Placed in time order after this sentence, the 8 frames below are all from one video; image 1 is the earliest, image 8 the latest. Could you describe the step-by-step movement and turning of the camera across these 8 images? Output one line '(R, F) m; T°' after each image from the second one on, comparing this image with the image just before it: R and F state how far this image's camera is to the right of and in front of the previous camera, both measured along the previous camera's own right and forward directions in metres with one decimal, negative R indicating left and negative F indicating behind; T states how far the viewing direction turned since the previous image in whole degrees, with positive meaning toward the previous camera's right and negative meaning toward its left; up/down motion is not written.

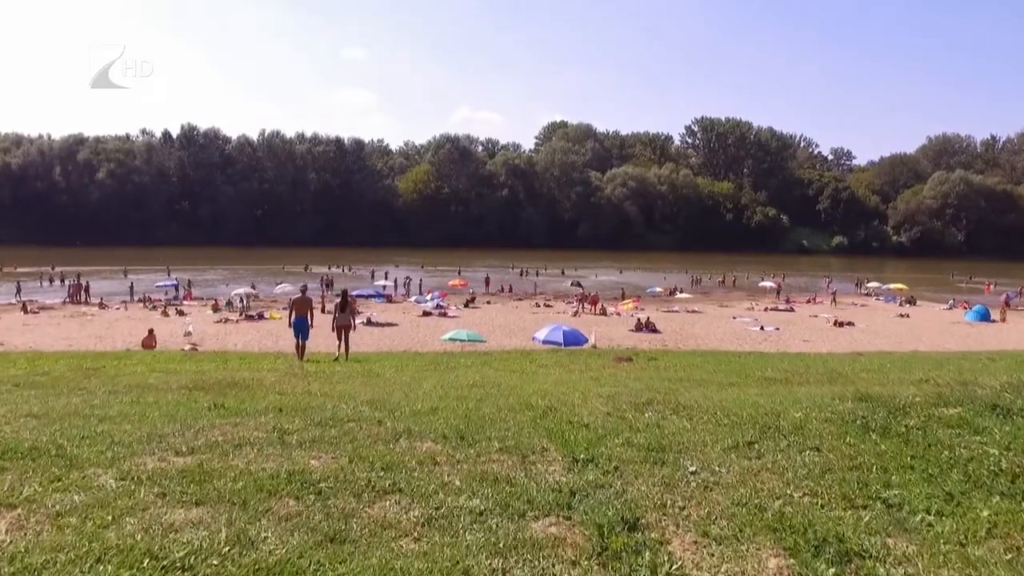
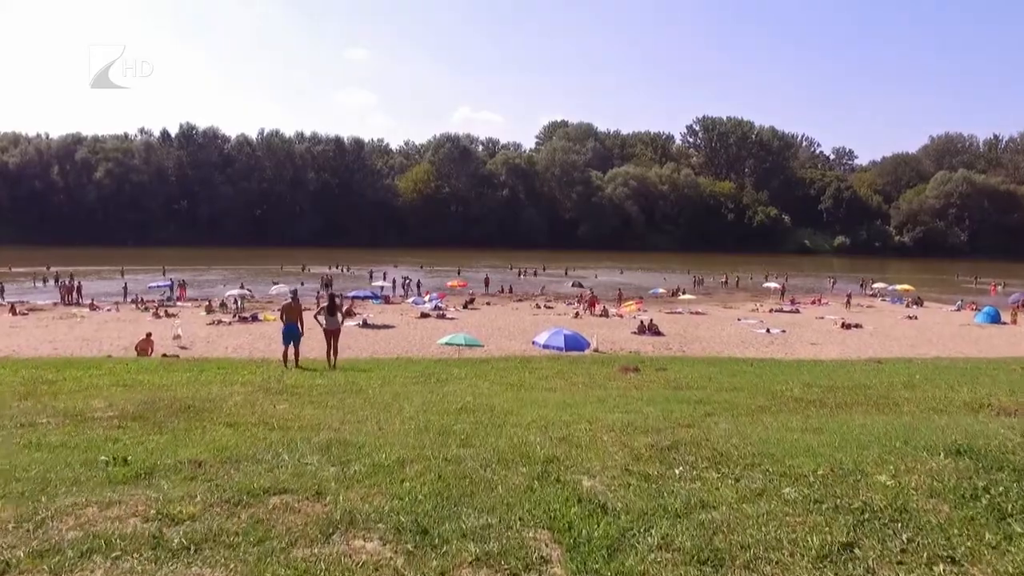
(0.0, +0.9) m; 0°
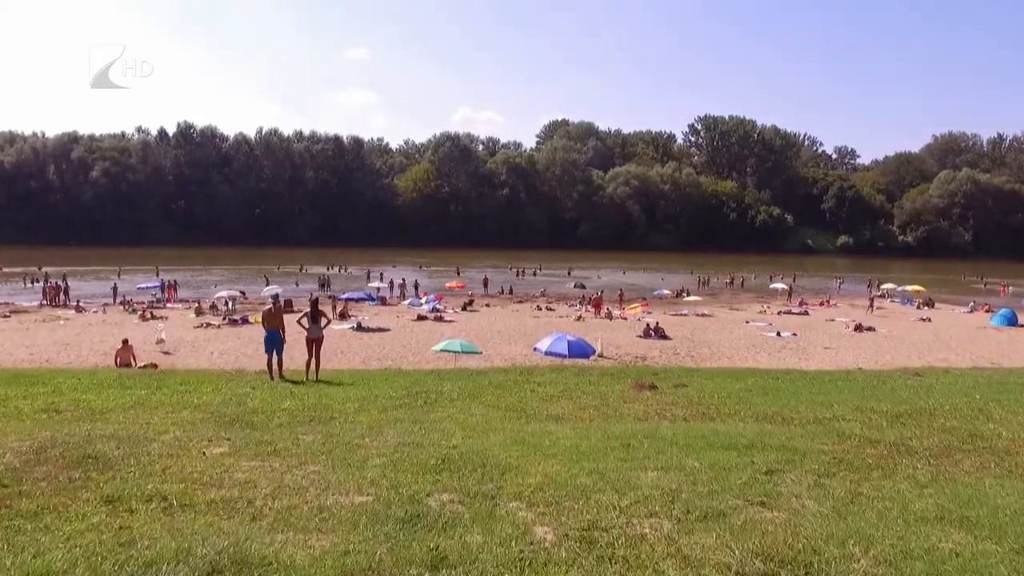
(0.0, +1.4) m; 0°
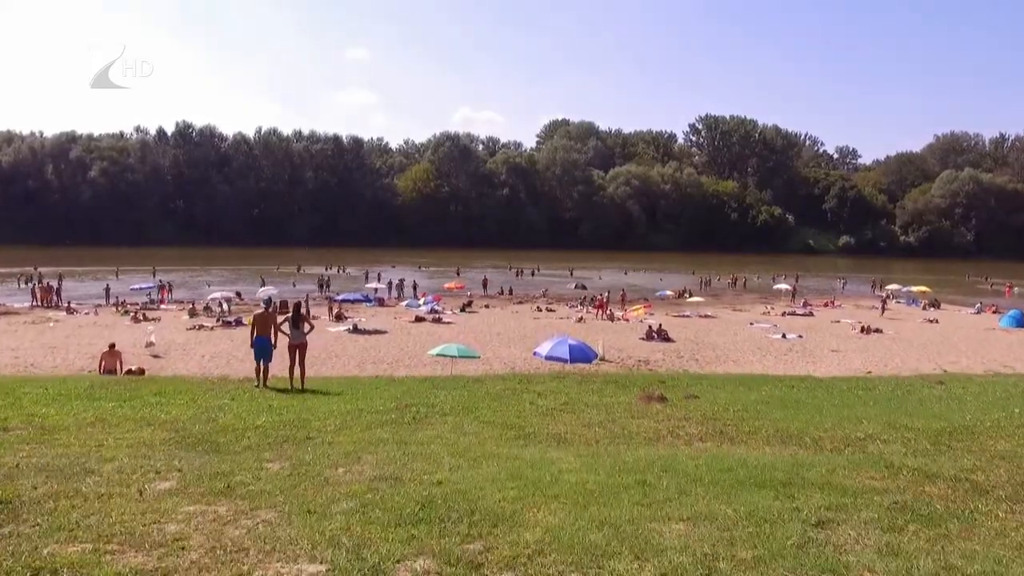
(0.0, +0.8) m; 0°
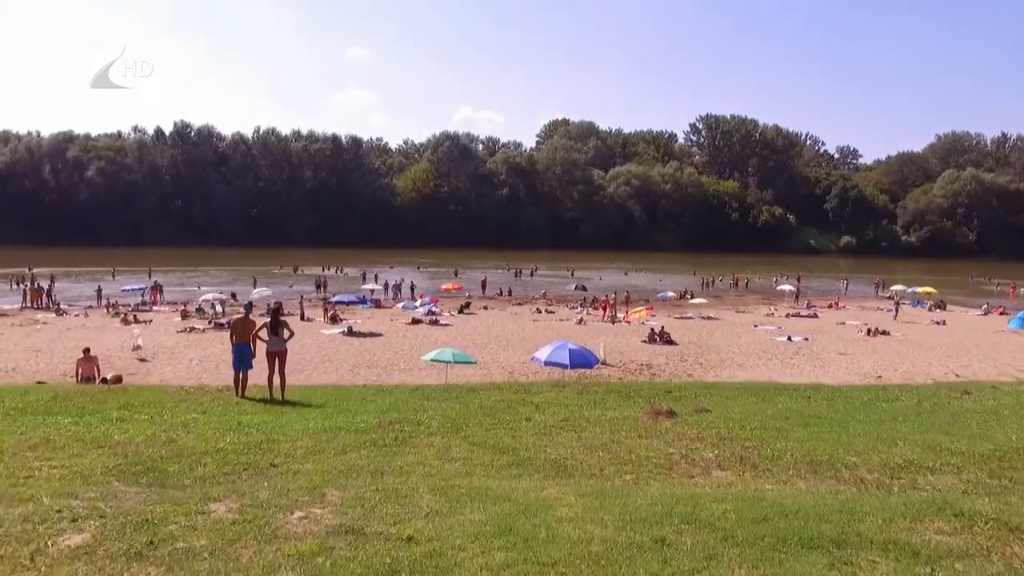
(+0.1, +0.8) m; 0°
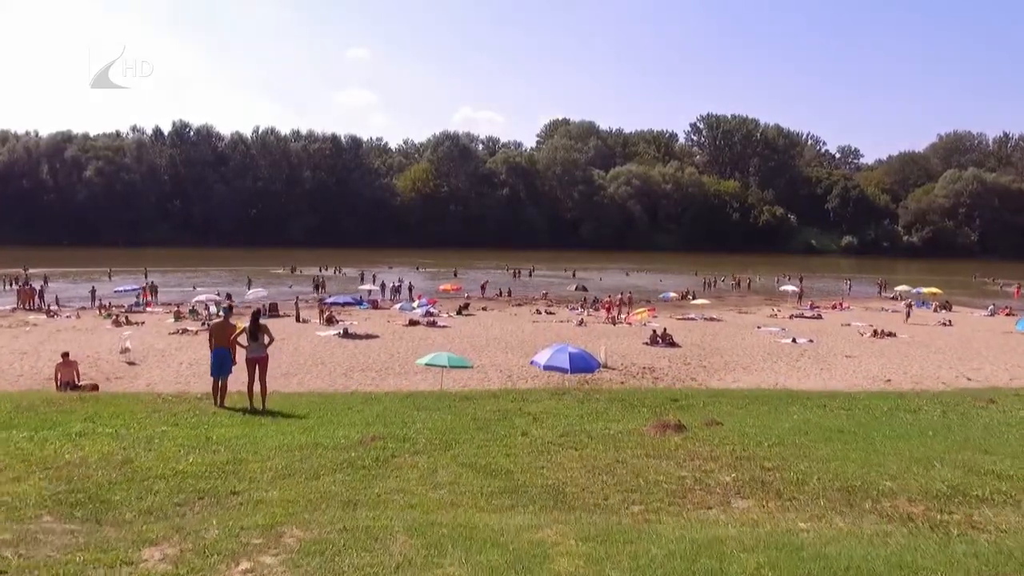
(+0.1, +0.7) m; 0°
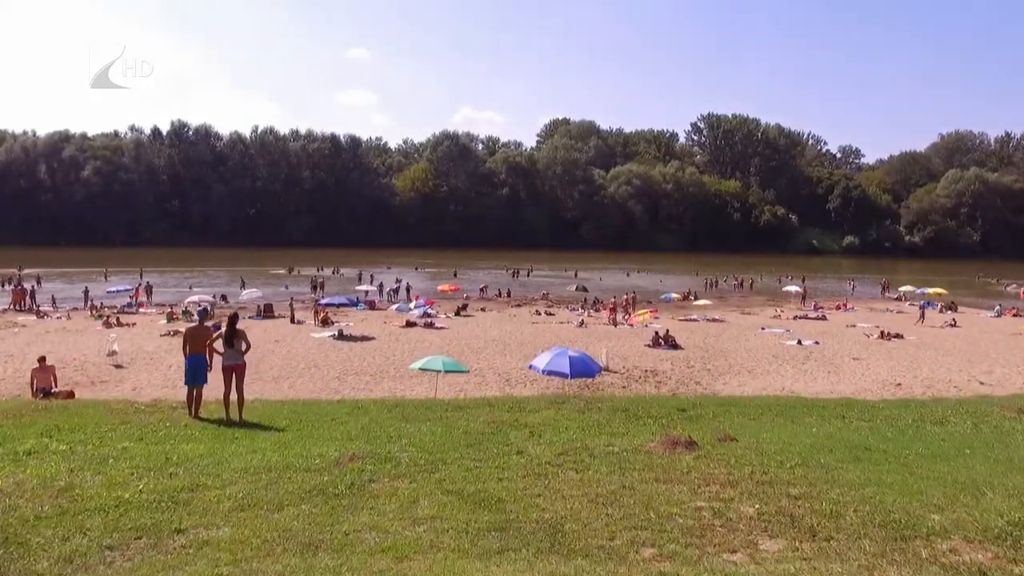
(+0.1, +0.7) m; 0°
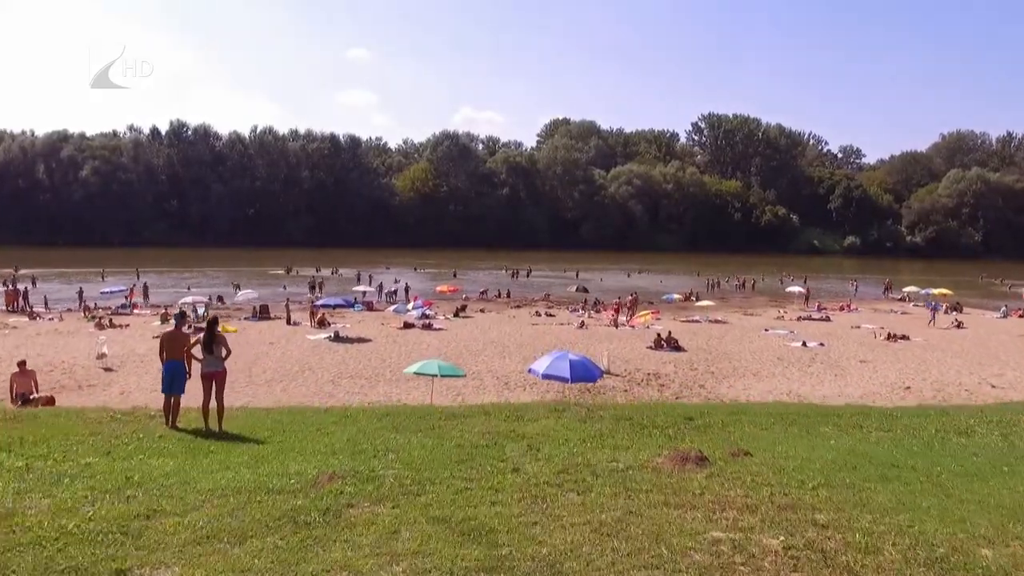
(0.0, +0.6) m; 0°
